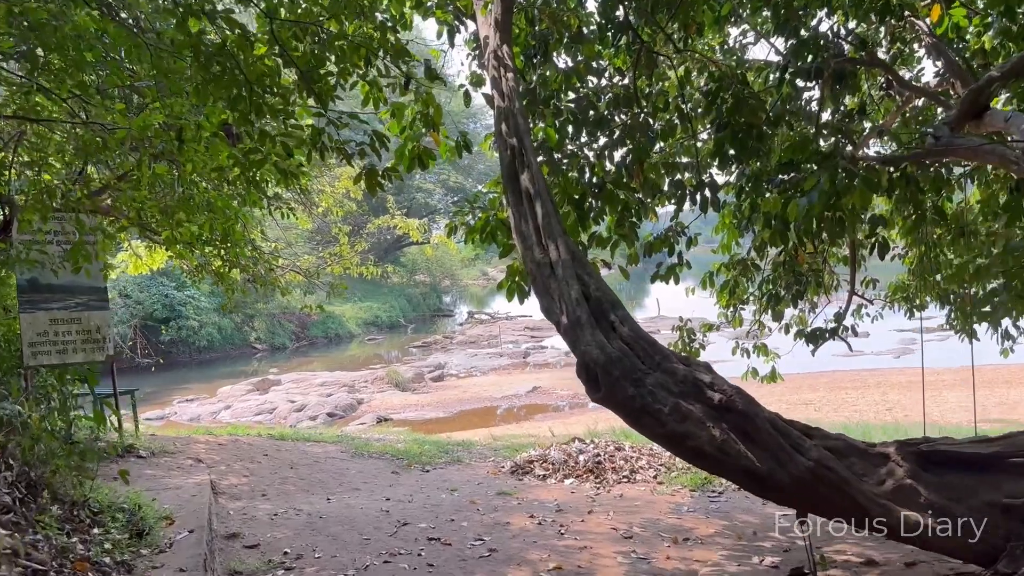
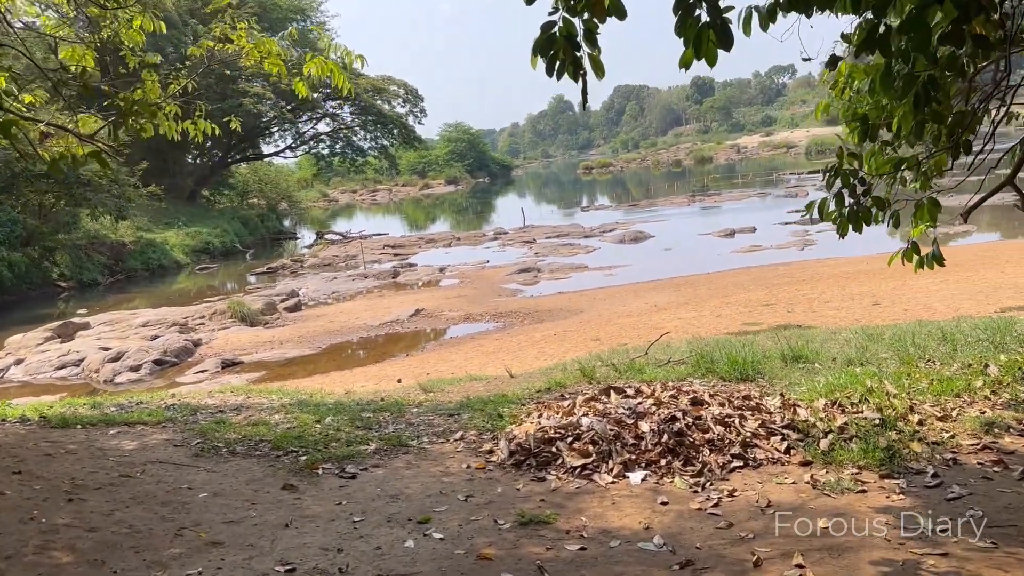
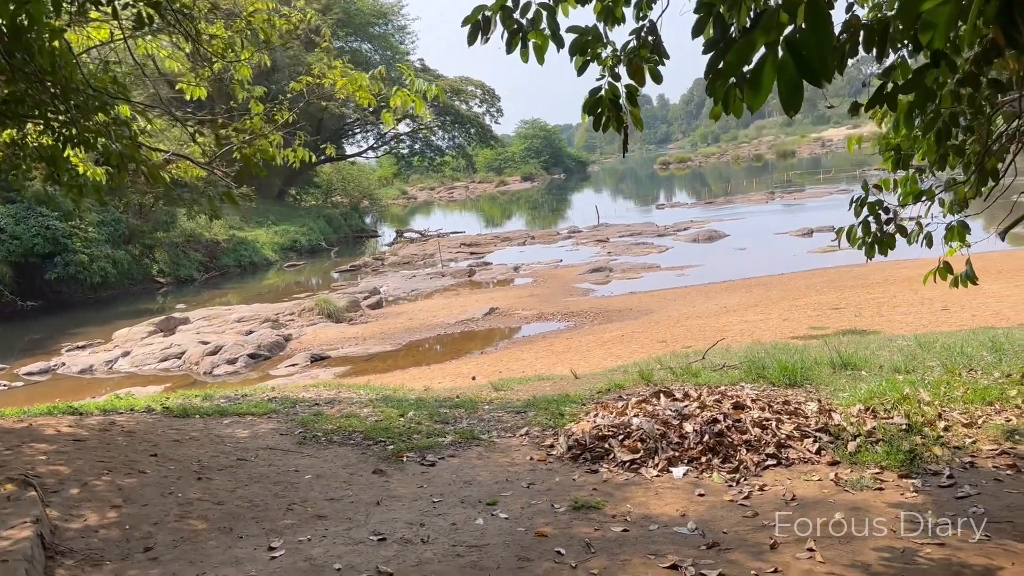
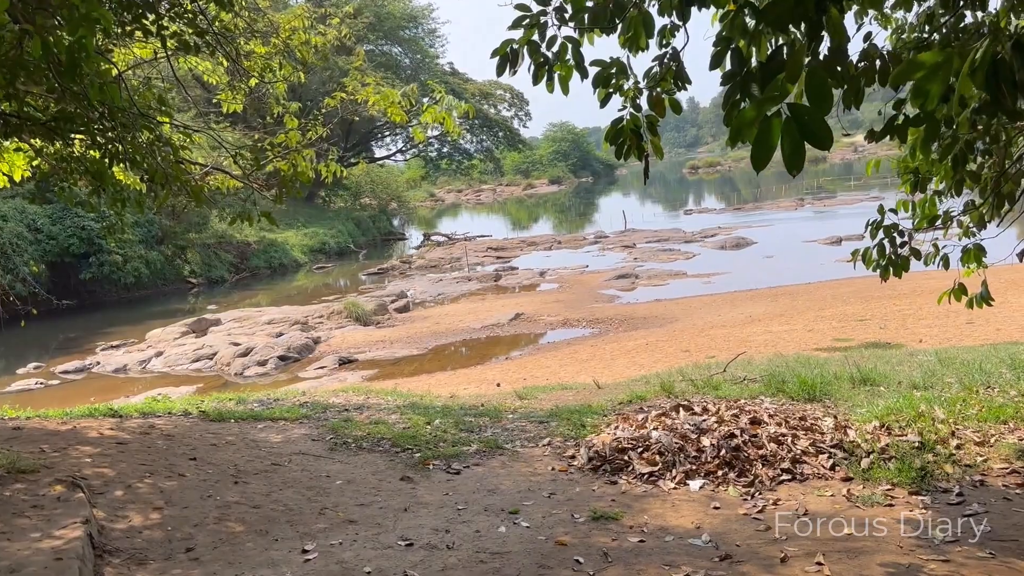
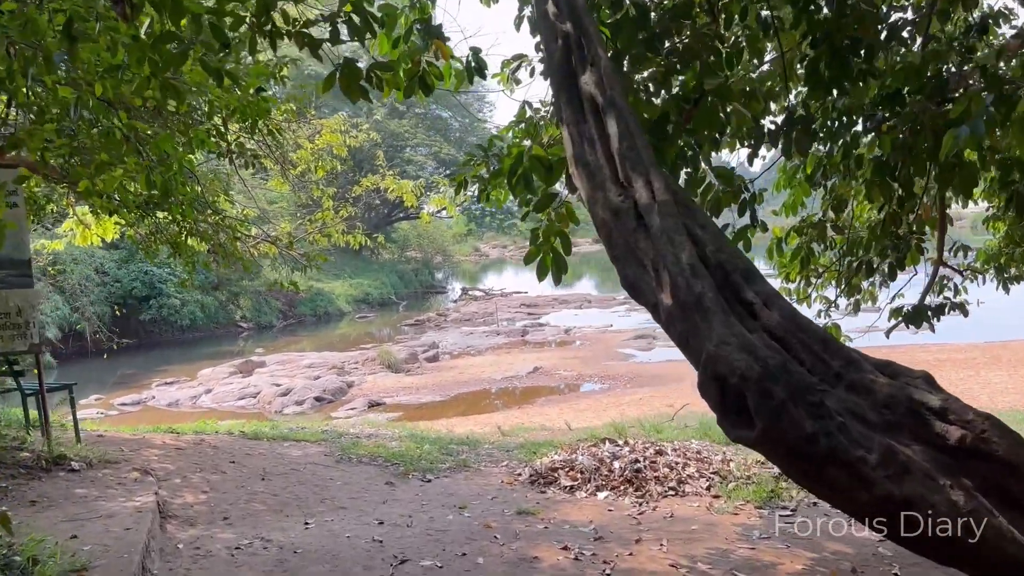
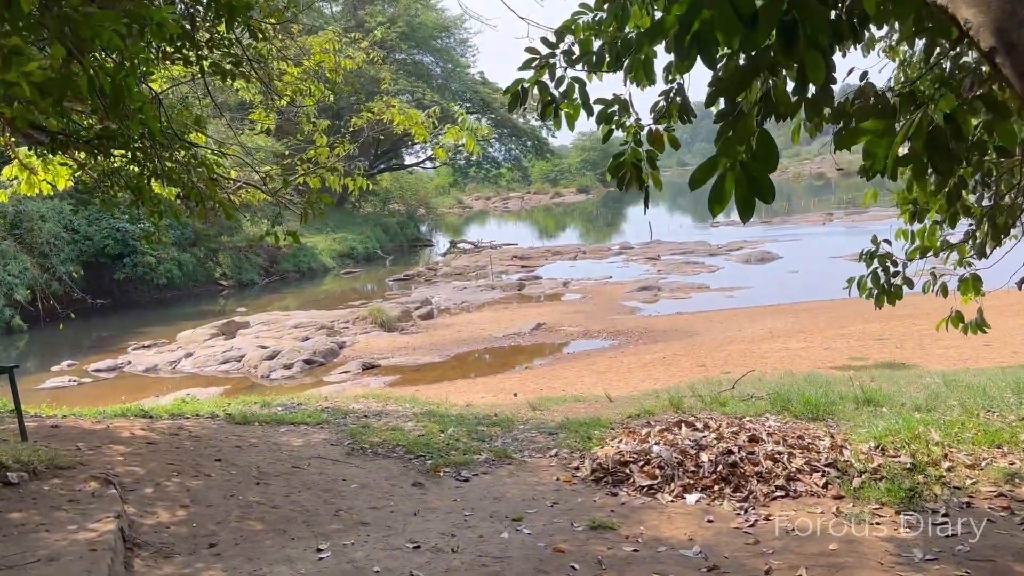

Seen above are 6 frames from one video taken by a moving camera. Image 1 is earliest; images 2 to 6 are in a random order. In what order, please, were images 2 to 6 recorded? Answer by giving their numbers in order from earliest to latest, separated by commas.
5, 6, 4, 3, 2
